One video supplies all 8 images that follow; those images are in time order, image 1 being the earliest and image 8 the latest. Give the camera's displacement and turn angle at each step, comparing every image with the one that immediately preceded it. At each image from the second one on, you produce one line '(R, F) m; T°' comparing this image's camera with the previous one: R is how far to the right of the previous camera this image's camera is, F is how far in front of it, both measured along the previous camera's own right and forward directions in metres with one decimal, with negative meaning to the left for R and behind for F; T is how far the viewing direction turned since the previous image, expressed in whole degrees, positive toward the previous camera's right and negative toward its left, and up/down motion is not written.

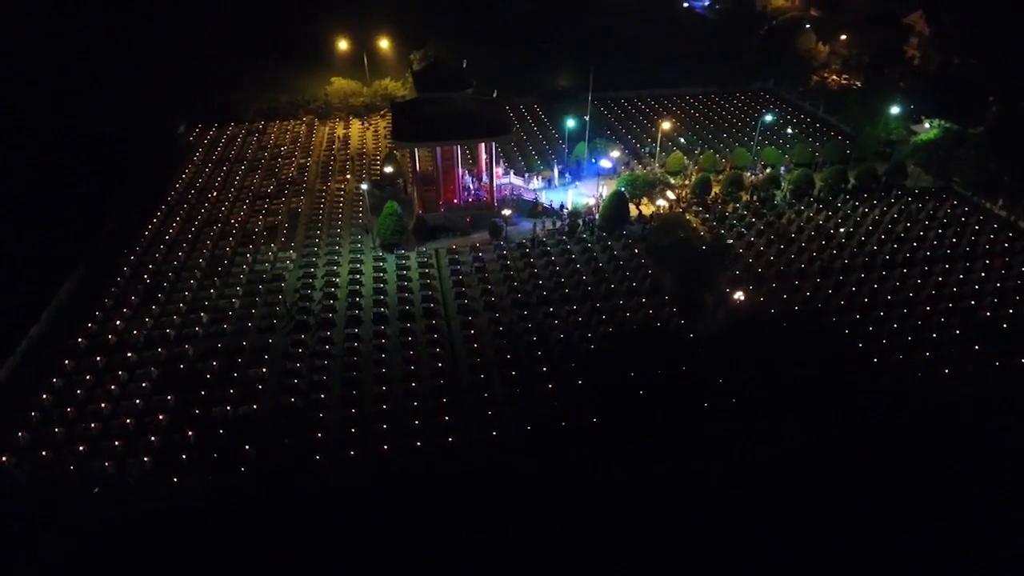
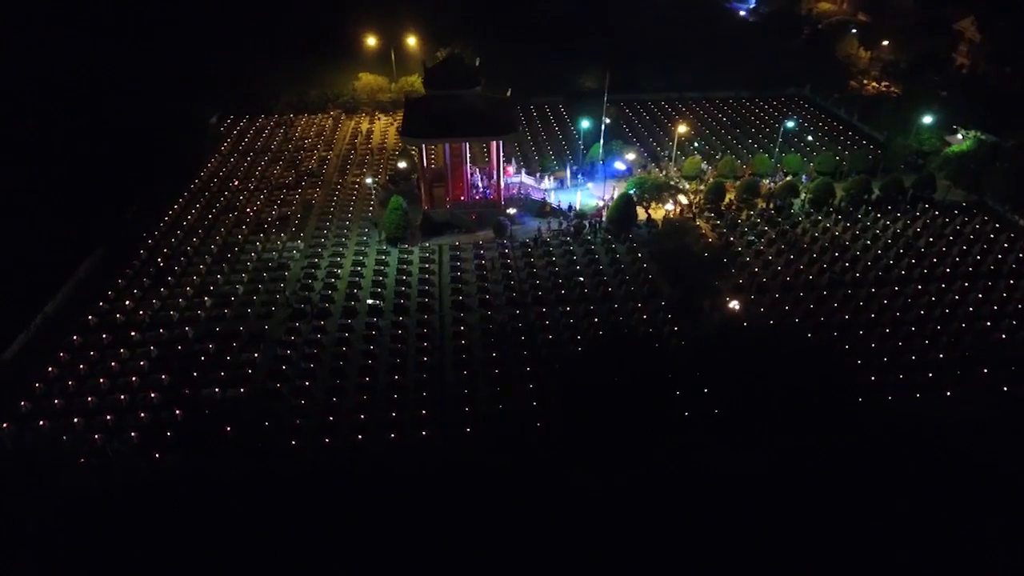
(+1.4, 0.0) m; -4°
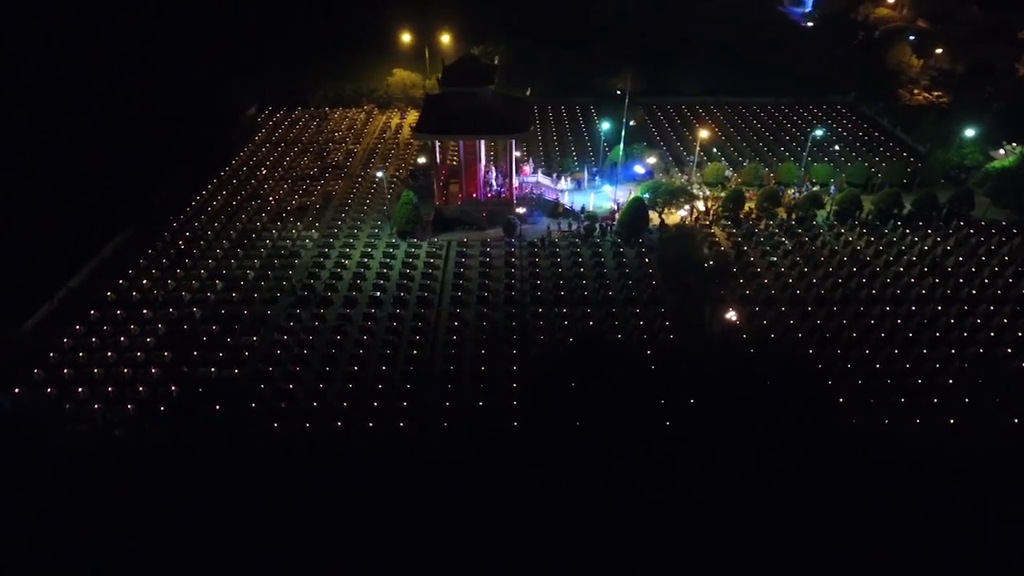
(+1.4, 0.0) m; -5°
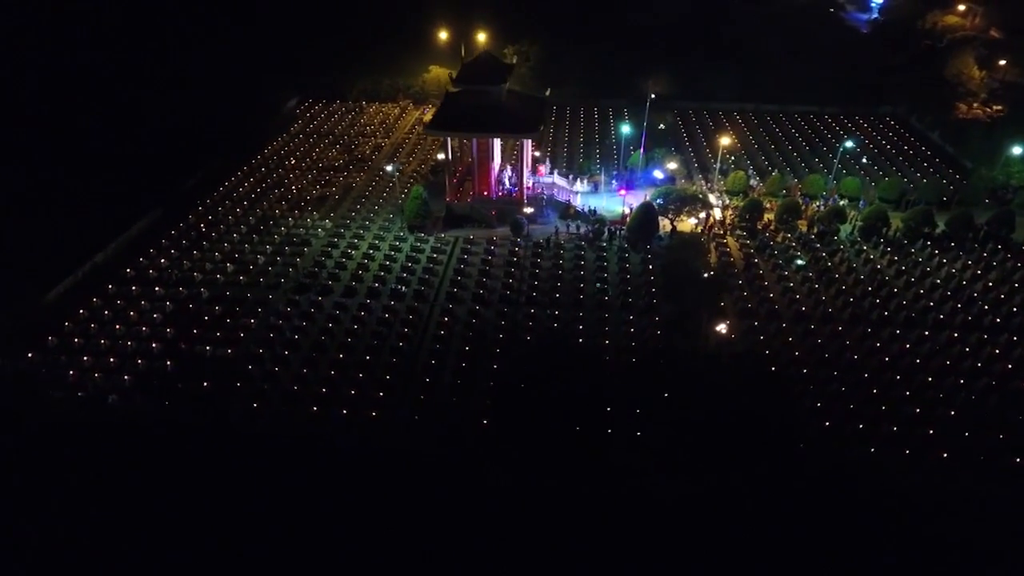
(+1.7, +0.1) m; -5°
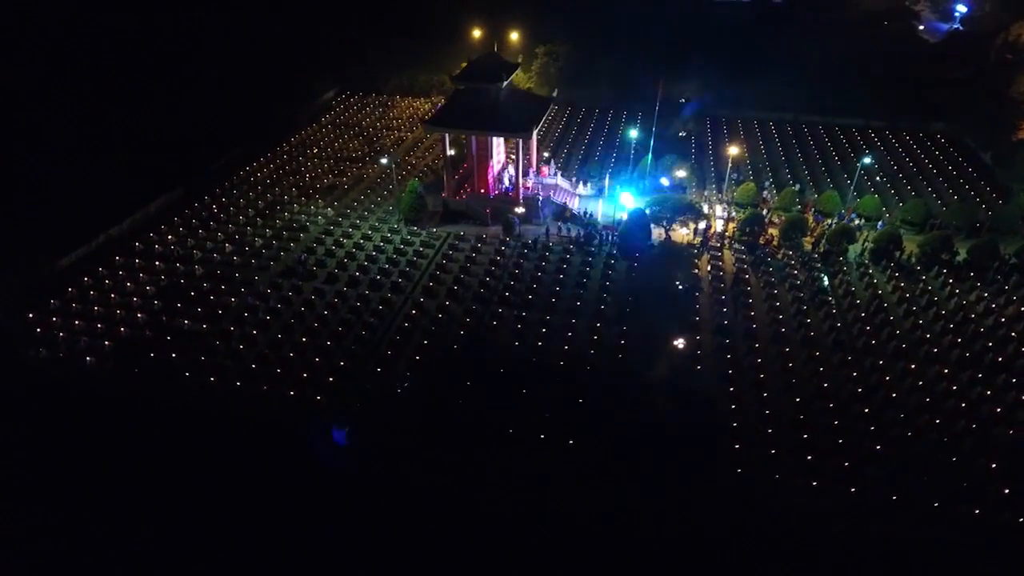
(+2.7, +0.2) m; -7°
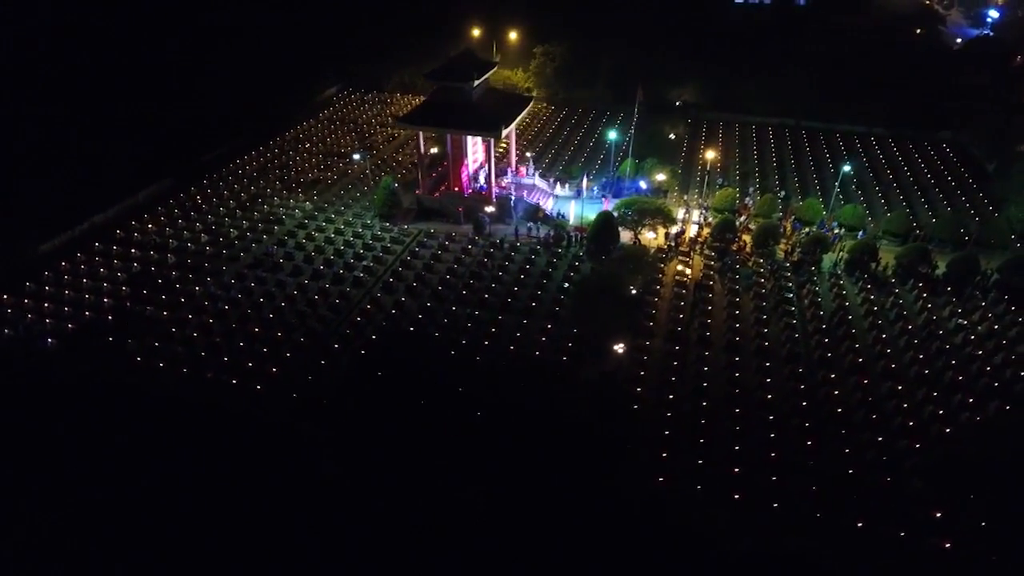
(+2.1, +0.1) m; -3°
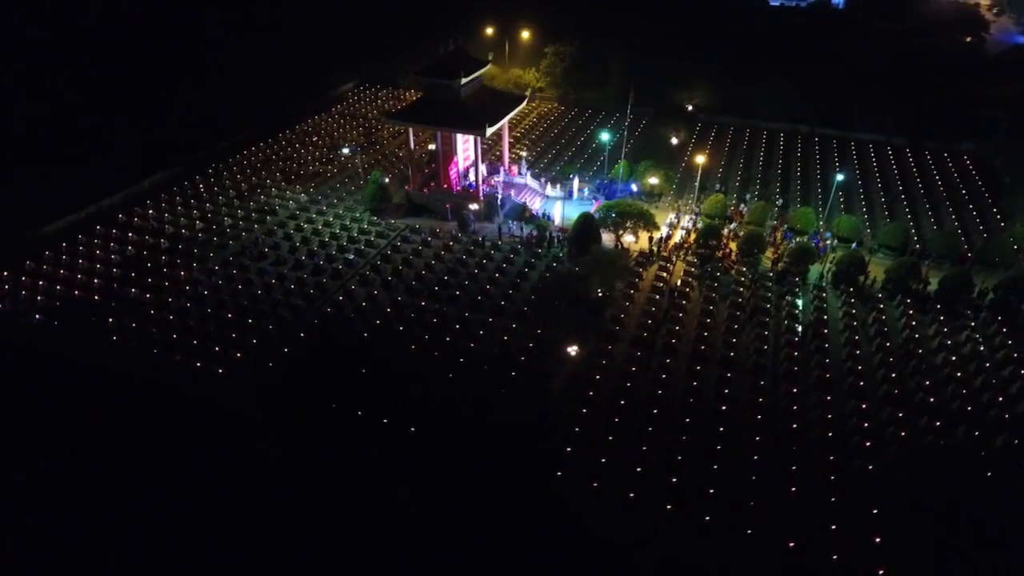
(+1.9, +0.1) m; -4°
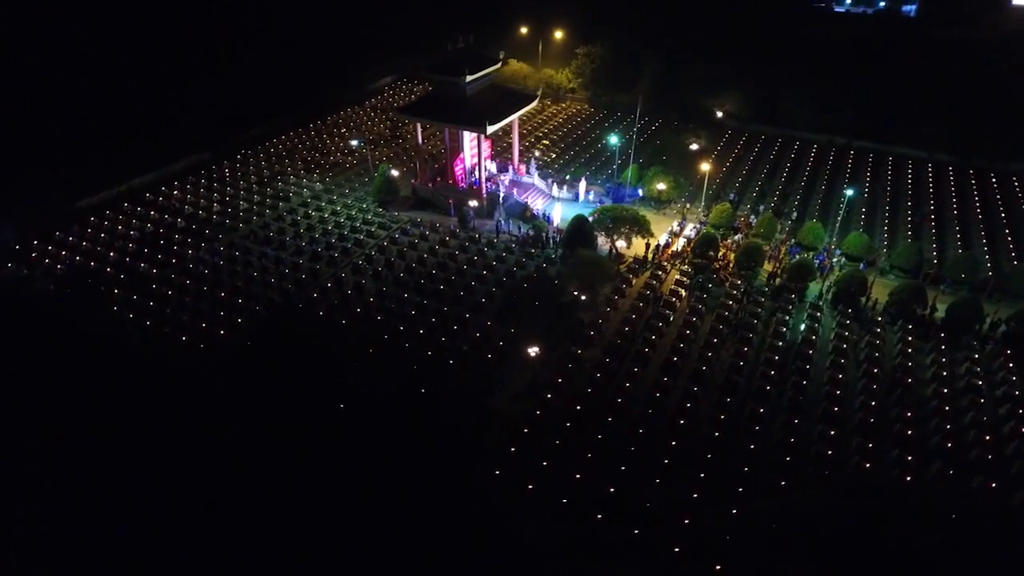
(+2.1, +0.2) m; -6°
